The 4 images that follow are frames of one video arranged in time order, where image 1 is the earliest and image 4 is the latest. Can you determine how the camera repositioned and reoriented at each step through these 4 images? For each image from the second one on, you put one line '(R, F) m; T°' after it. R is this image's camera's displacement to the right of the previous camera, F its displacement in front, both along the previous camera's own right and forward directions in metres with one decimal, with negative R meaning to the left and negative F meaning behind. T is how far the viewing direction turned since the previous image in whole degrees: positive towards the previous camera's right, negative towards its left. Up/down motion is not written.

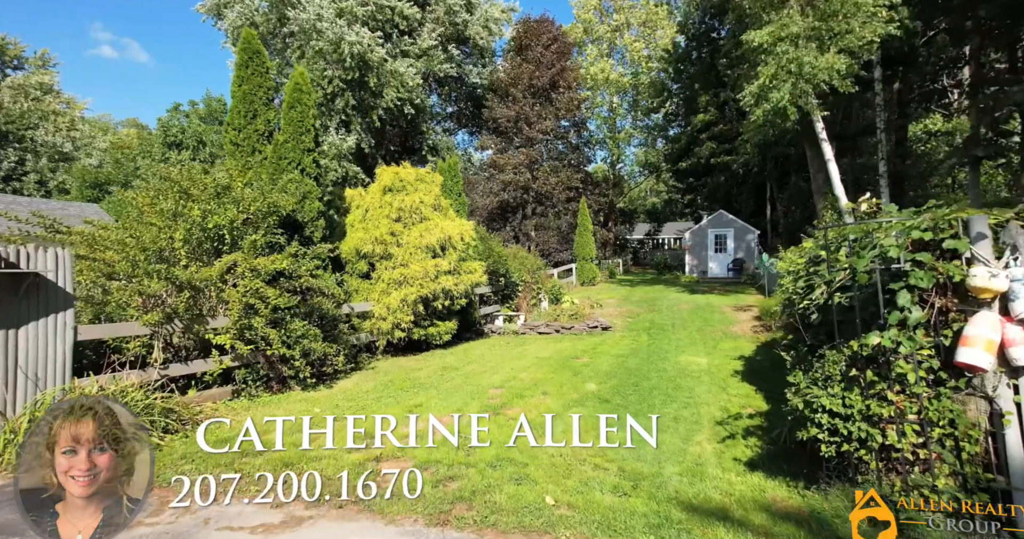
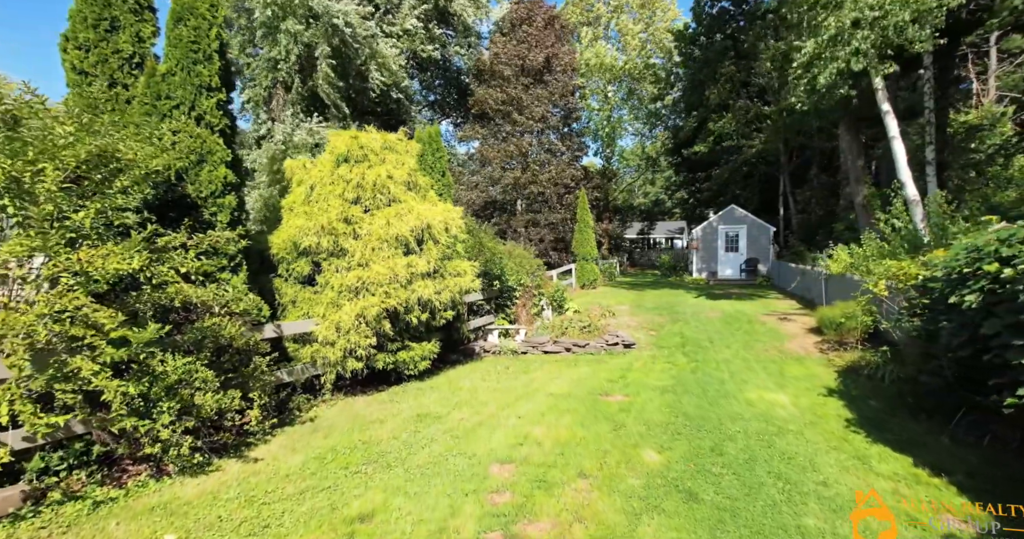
(-0.2, +2.5) m; +2°
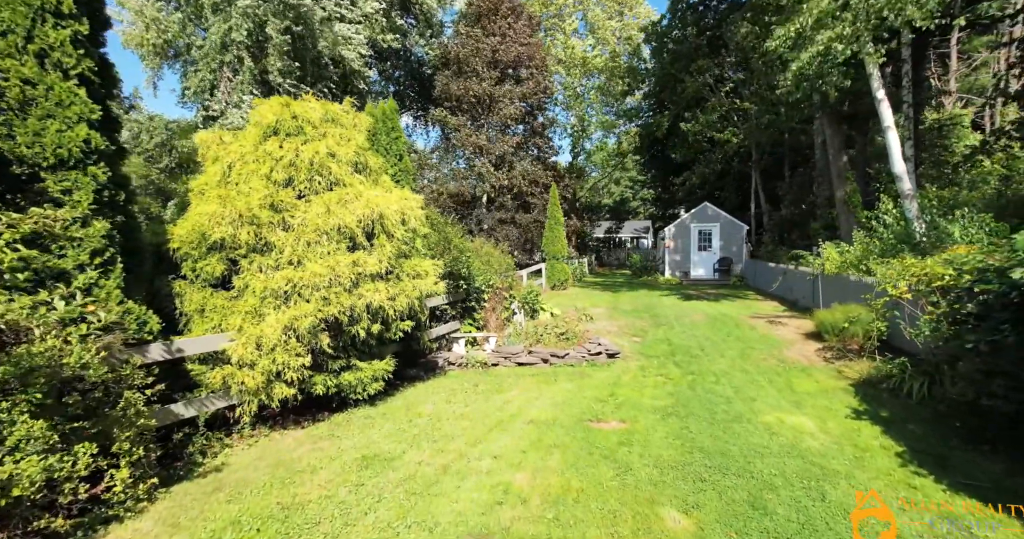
(-0.1, +1.2) m; +4°
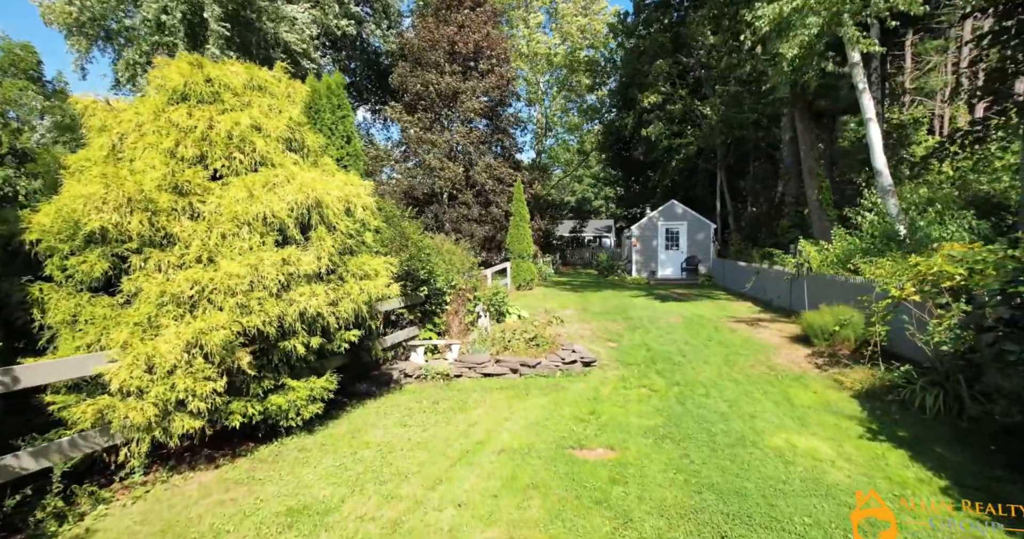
(0.0, +0.9) m; +4°
